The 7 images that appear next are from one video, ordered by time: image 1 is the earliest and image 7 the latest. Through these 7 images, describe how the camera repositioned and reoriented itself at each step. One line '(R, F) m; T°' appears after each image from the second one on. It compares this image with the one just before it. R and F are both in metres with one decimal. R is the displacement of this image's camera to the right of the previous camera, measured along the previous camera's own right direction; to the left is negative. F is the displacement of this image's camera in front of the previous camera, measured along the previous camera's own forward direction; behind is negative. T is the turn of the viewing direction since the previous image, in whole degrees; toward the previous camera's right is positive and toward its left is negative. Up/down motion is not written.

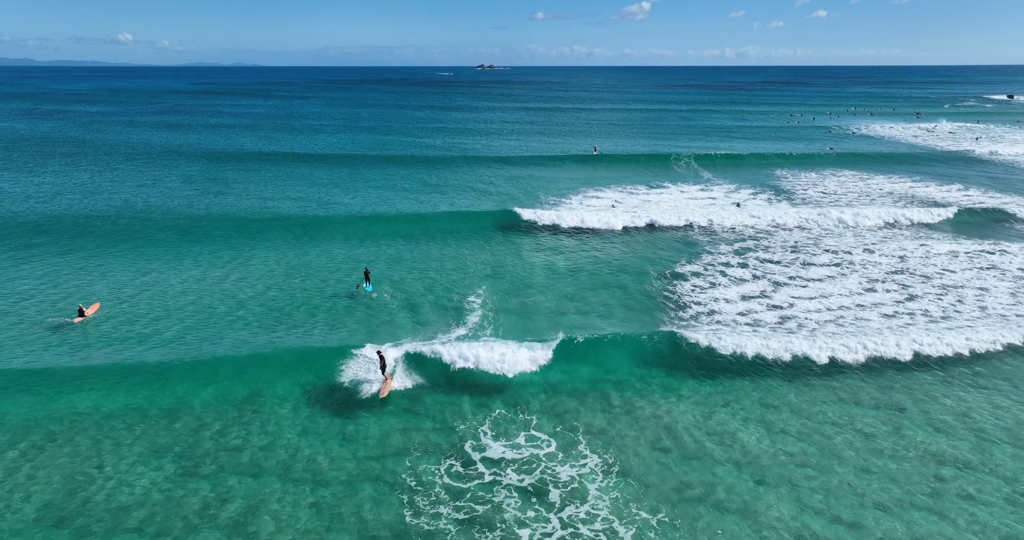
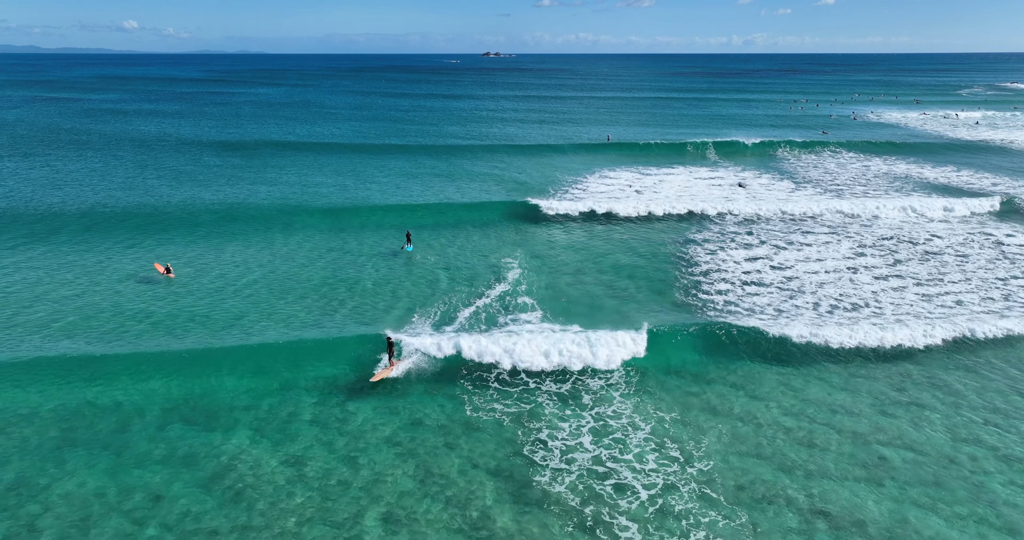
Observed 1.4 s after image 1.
(-0.2, -0.5) m; 0°
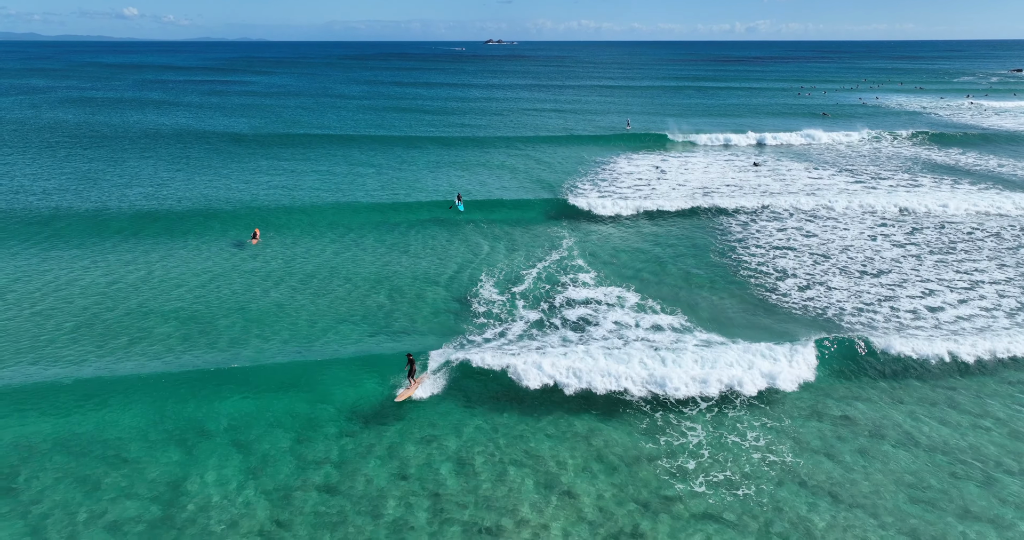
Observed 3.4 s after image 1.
(-0.8, +0.4) m; 0°
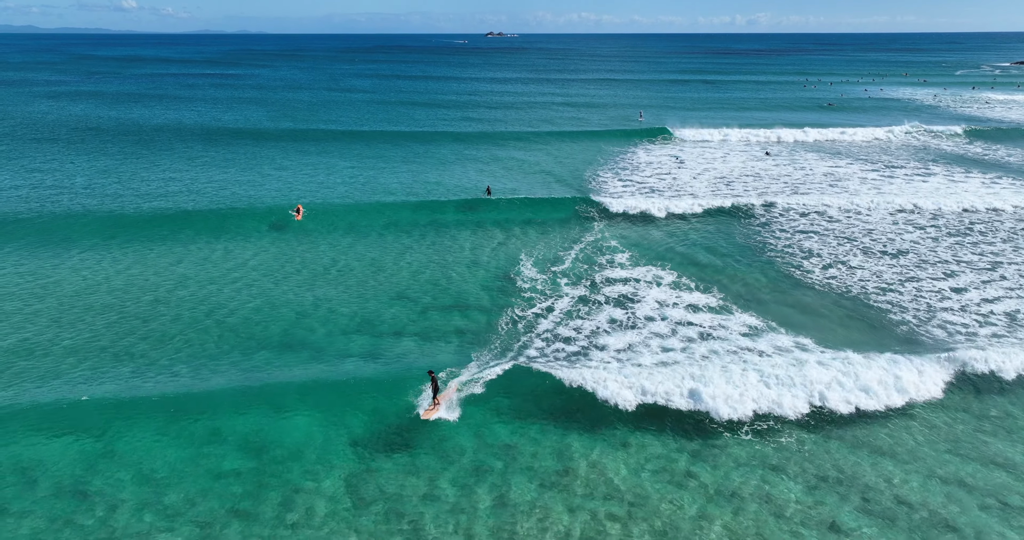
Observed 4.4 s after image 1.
(-0.8, +0.6) m; 0°
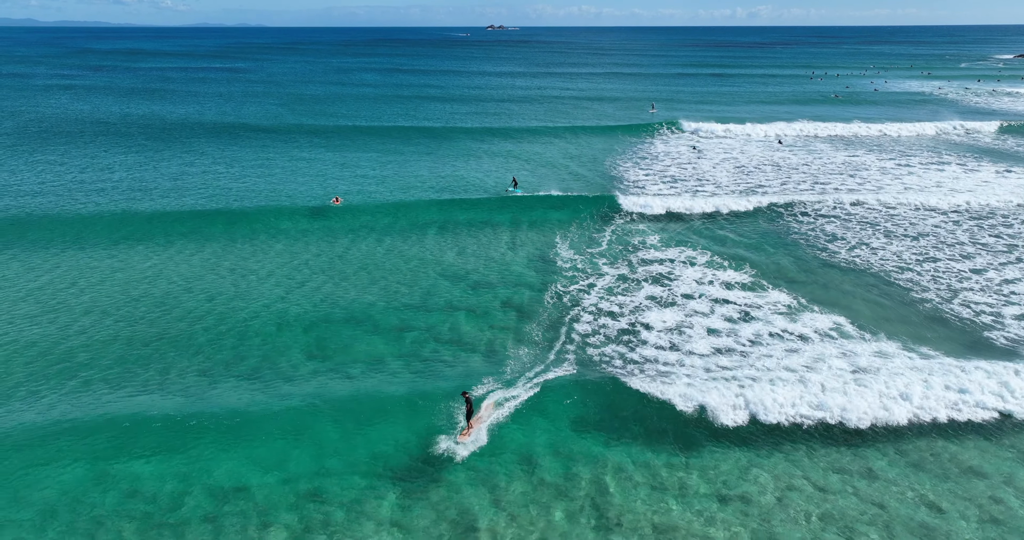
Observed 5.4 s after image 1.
(-0.6, +1.1) m; 0°
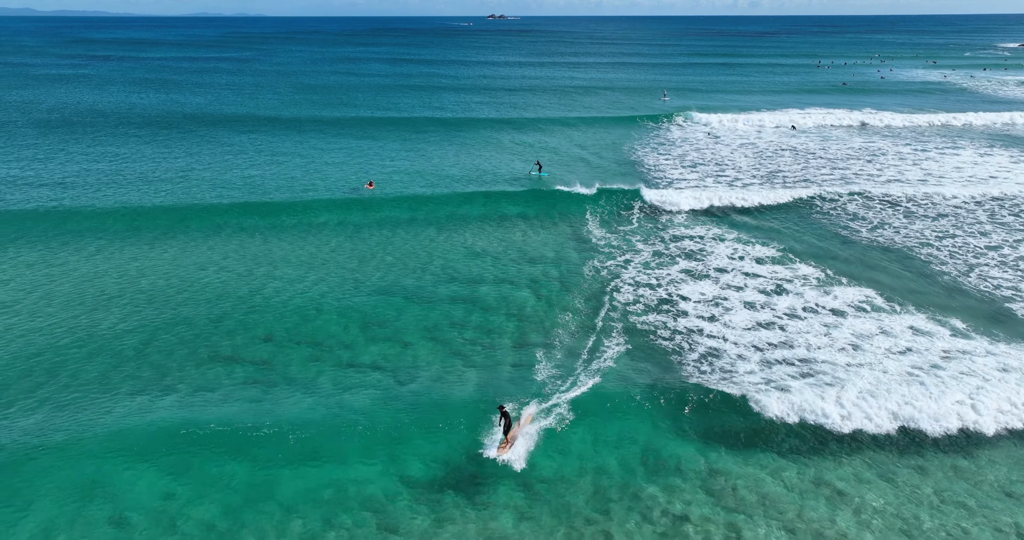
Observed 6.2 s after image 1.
(-0.9, +0.5) m; 0°
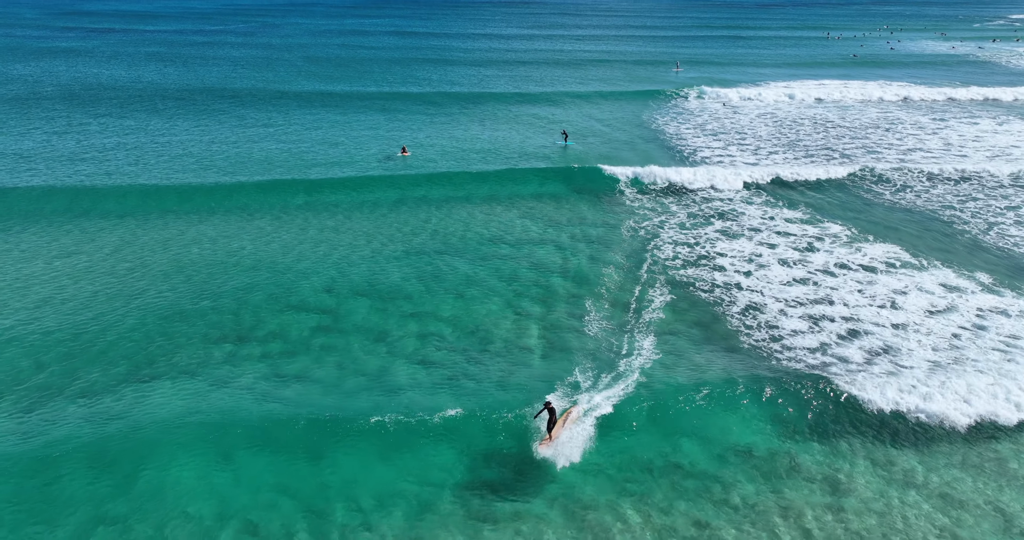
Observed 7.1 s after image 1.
(-0.9, +0.4) m; 0°
